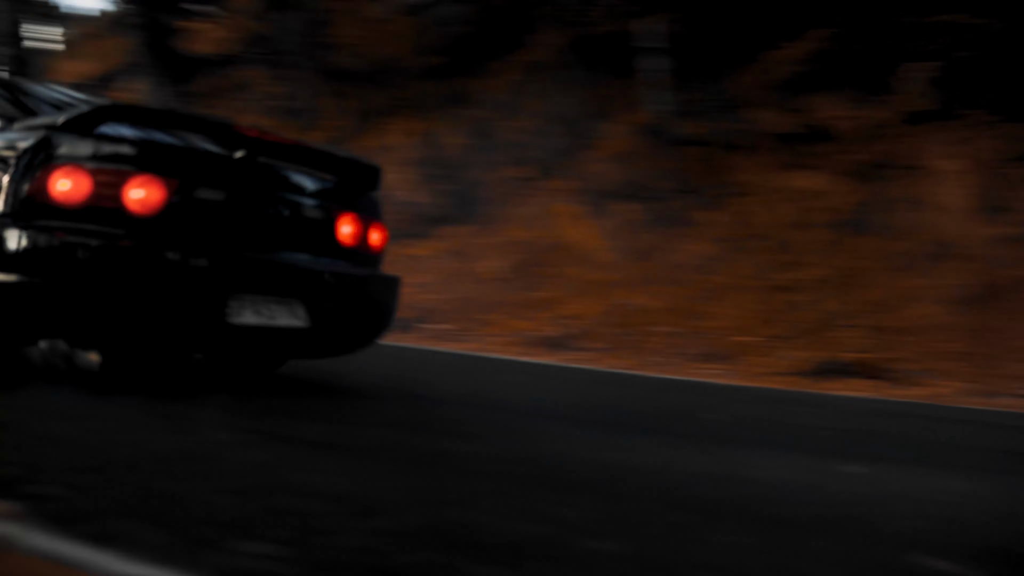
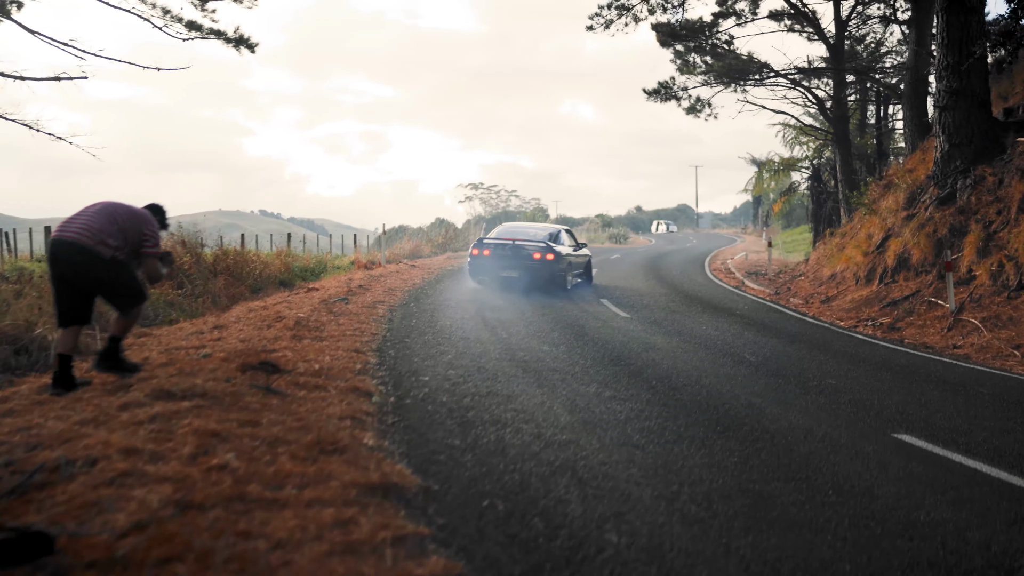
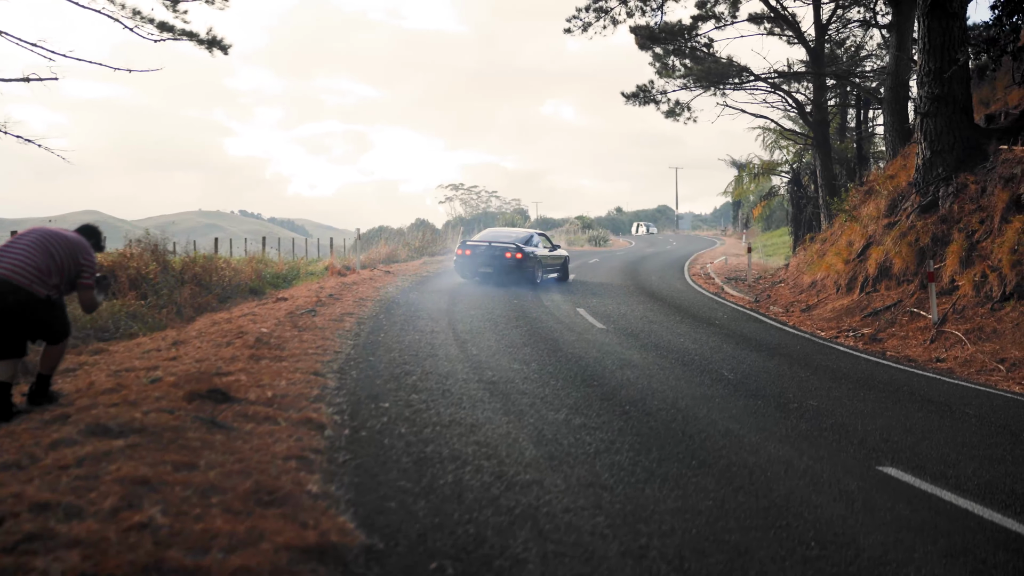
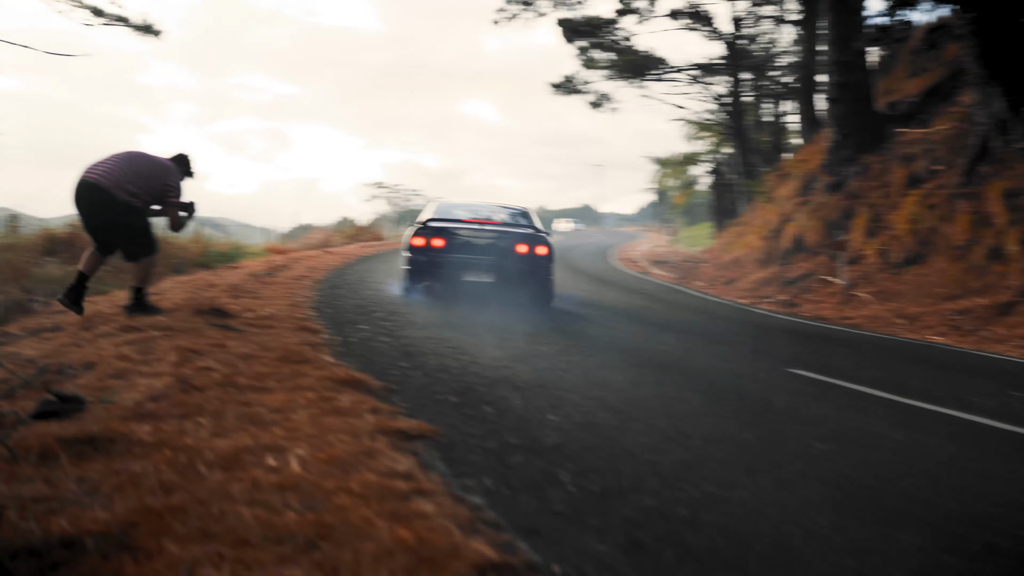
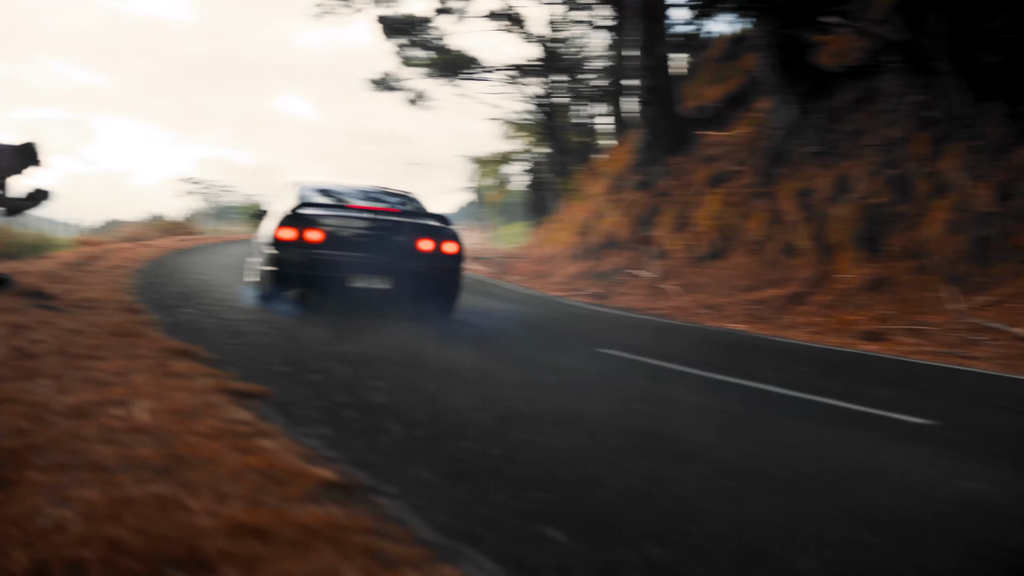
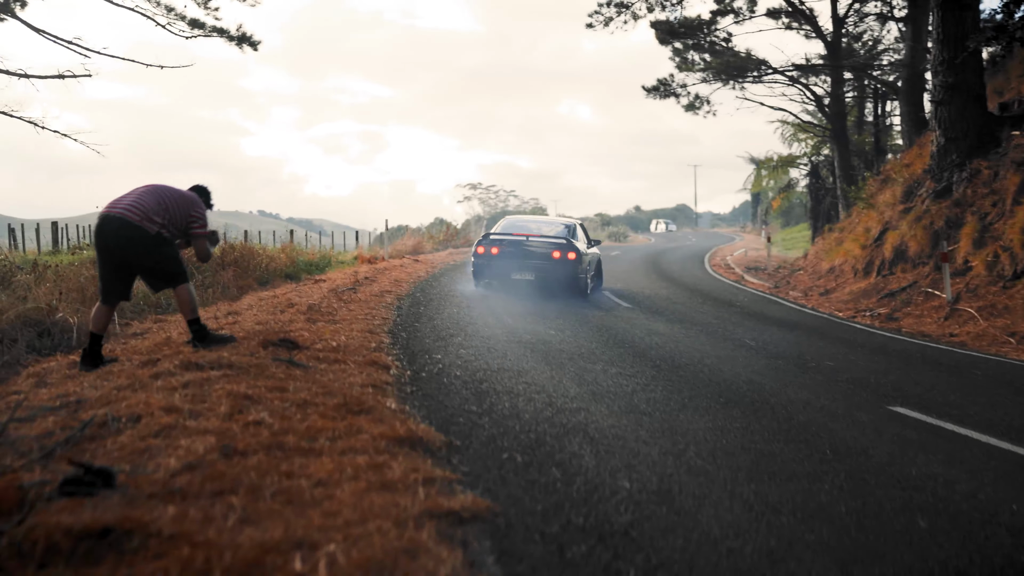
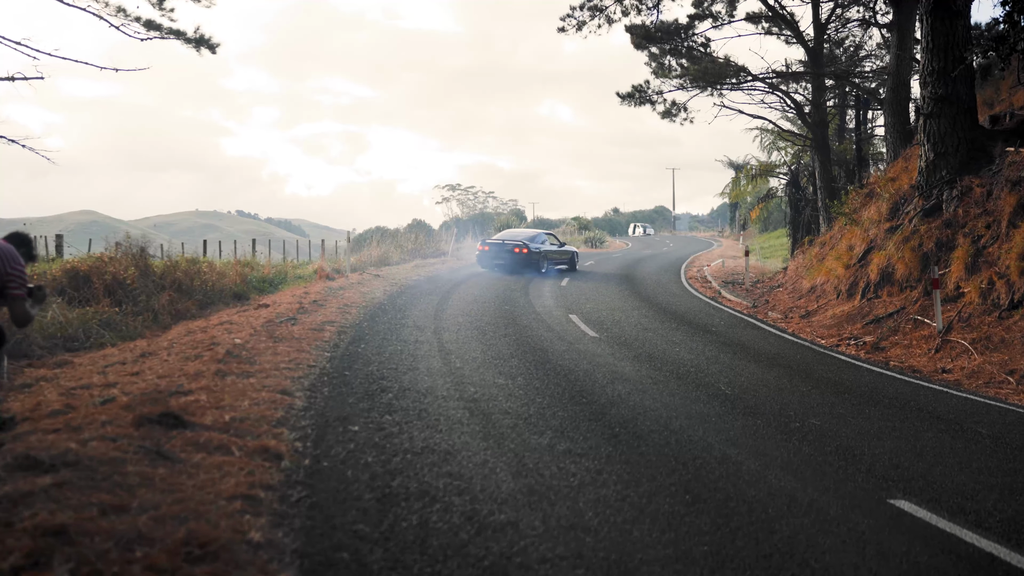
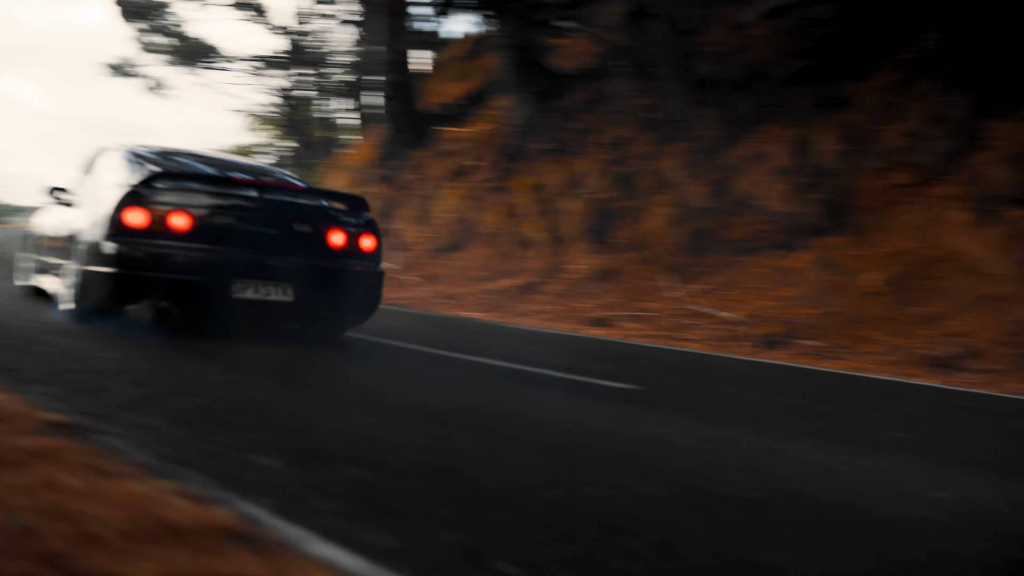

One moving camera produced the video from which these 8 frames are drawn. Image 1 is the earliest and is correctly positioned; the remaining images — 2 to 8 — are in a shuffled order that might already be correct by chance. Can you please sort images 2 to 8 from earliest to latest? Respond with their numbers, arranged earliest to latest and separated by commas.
8, 5, 4, 6, 2, 3, 7
